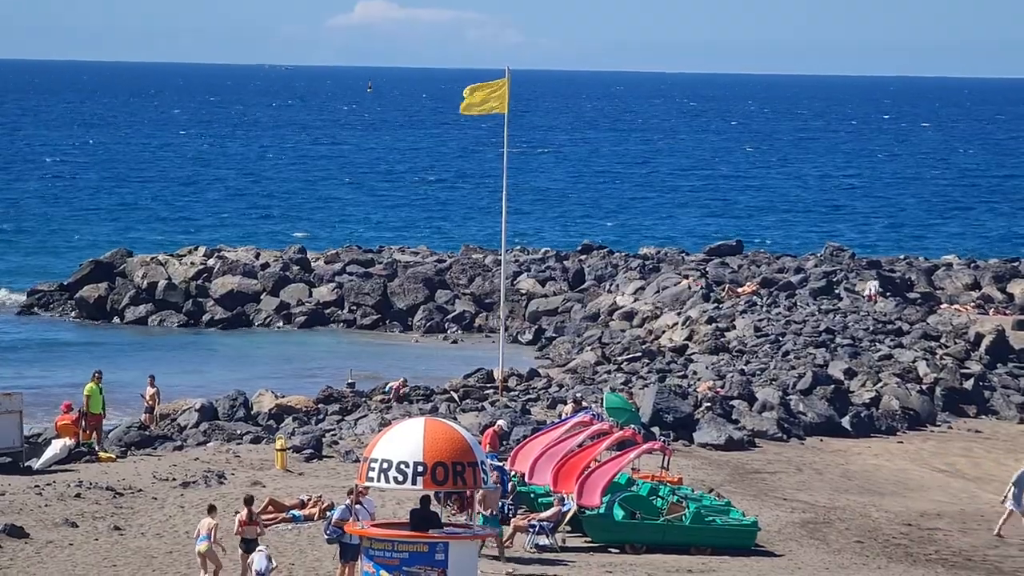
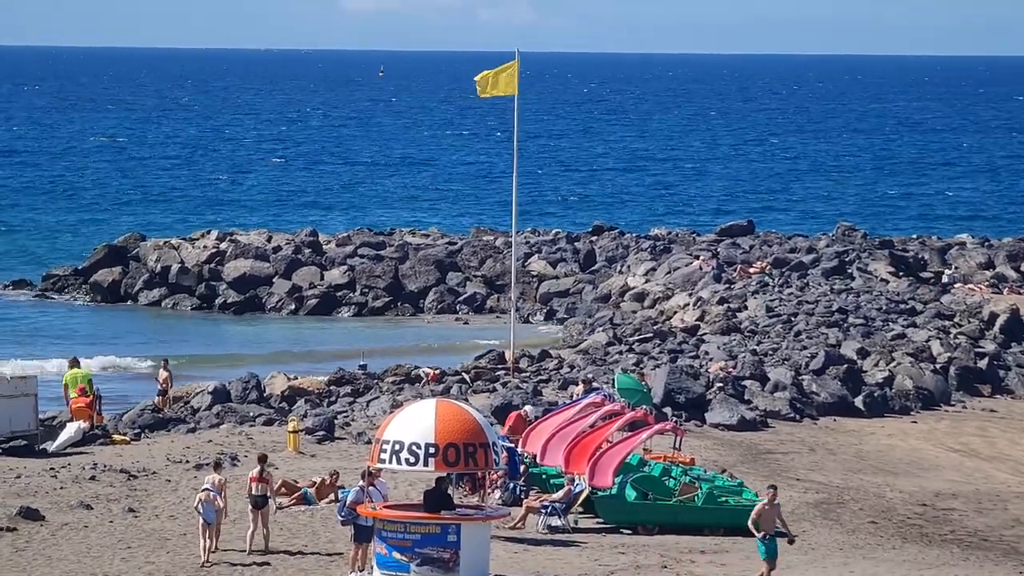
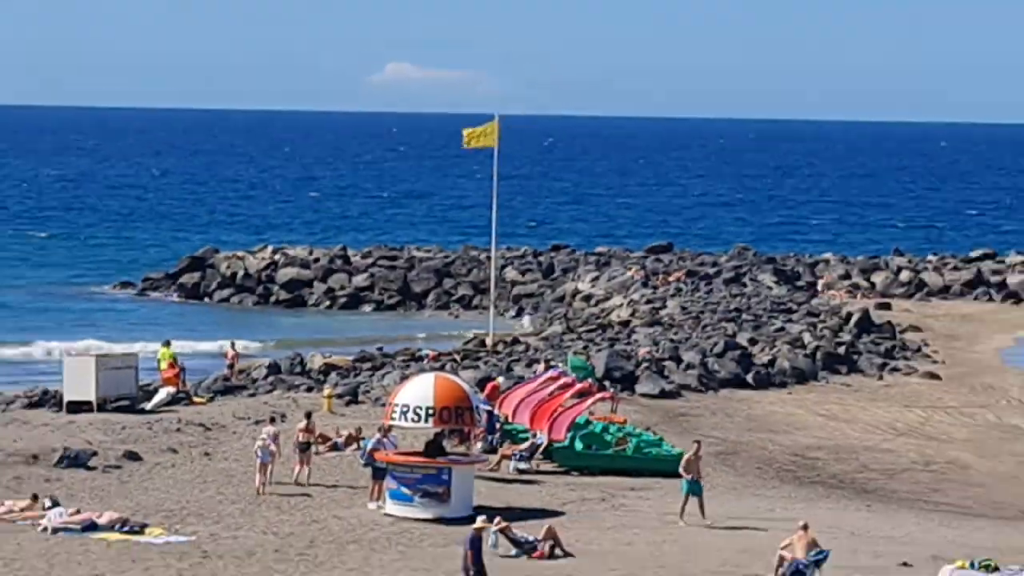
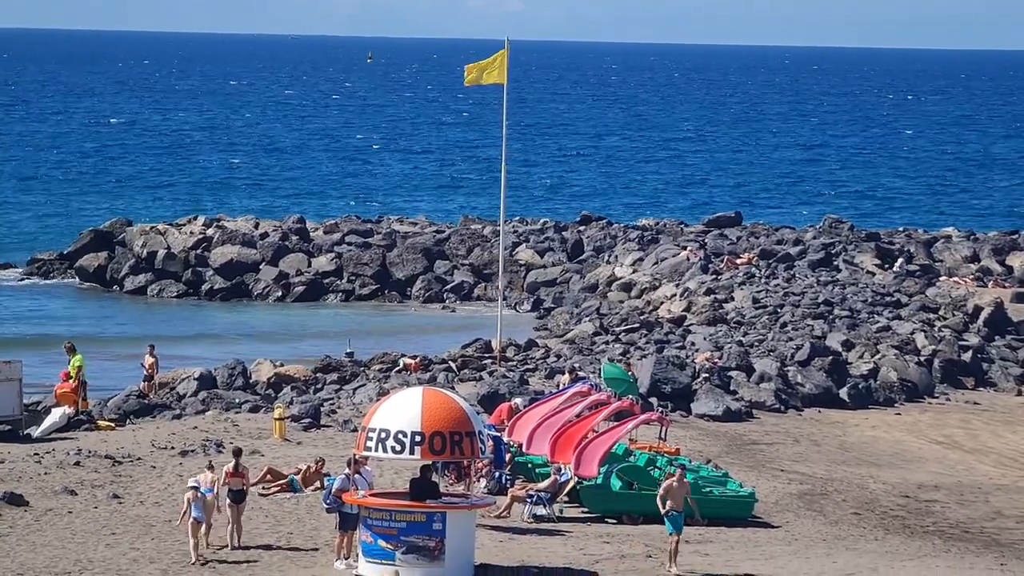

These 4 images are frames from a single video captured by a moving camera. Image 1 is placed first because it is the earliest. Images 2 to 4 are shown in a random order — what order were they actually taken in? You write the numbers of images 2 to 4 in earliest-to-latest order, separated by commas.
4, 2, 3
